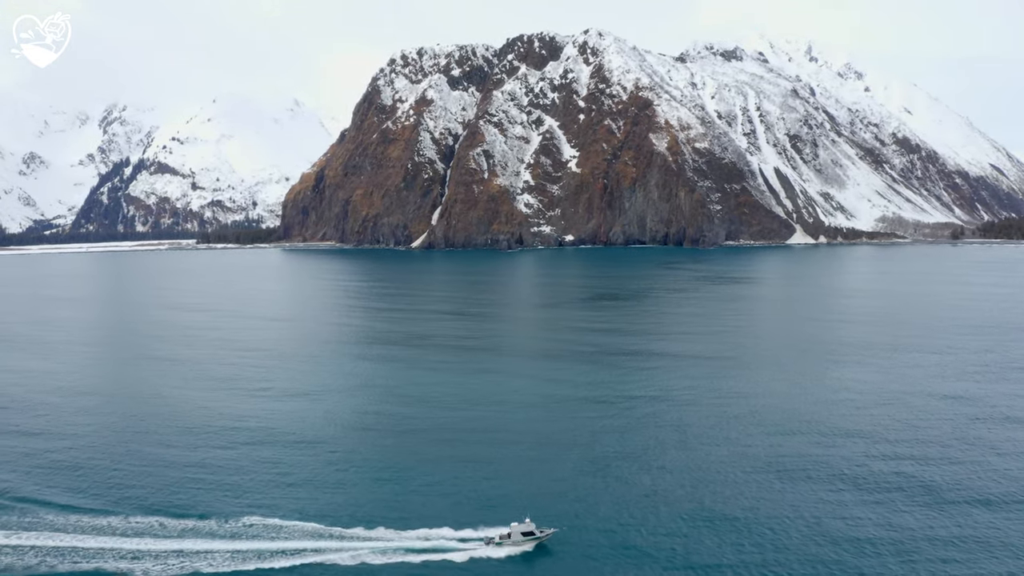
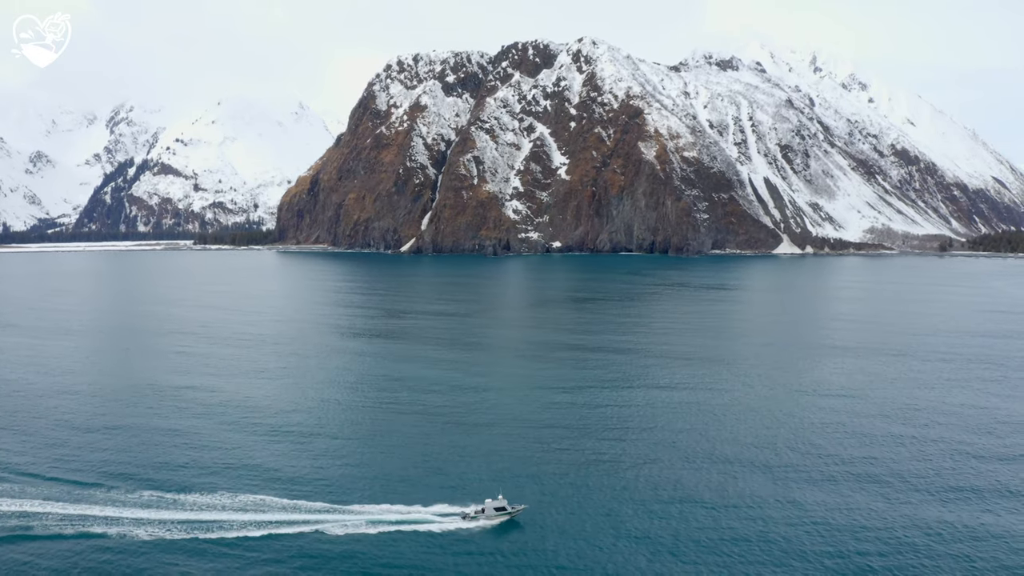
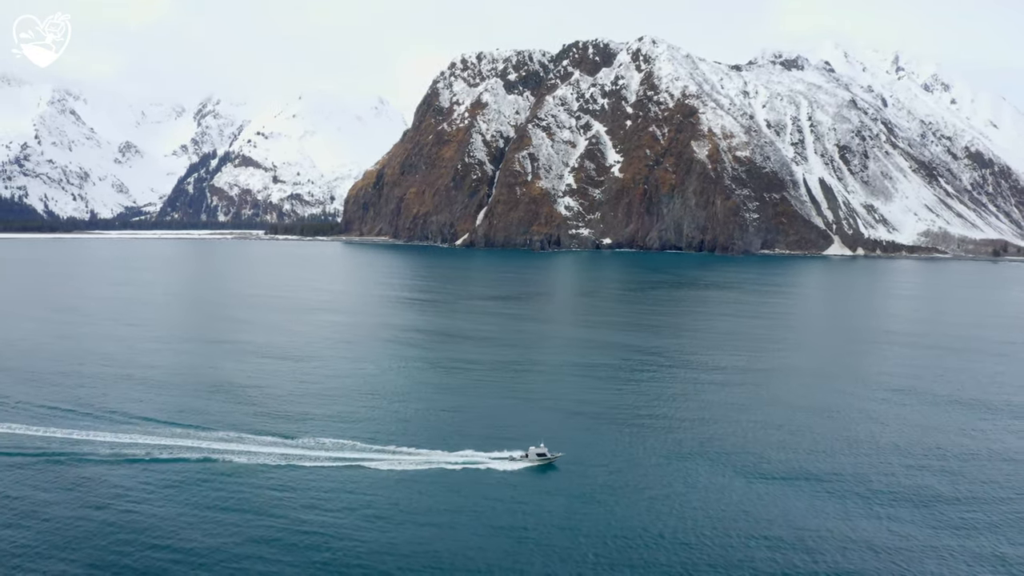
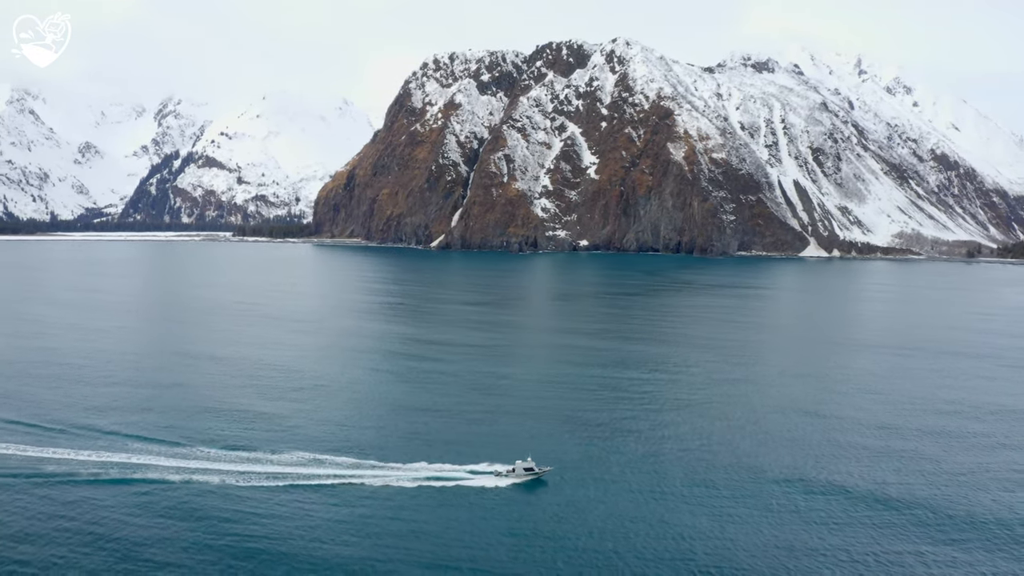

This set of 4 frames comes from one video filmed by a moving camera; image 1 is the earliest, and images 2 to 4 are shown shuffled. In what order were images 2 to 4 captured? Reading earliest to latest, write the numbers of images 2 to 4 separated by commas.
2, 4, 3
